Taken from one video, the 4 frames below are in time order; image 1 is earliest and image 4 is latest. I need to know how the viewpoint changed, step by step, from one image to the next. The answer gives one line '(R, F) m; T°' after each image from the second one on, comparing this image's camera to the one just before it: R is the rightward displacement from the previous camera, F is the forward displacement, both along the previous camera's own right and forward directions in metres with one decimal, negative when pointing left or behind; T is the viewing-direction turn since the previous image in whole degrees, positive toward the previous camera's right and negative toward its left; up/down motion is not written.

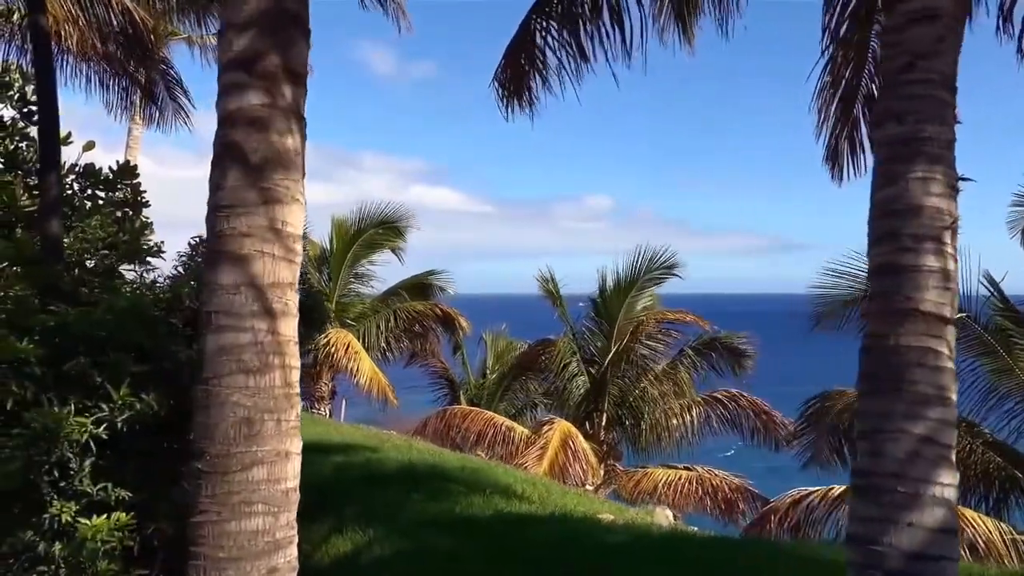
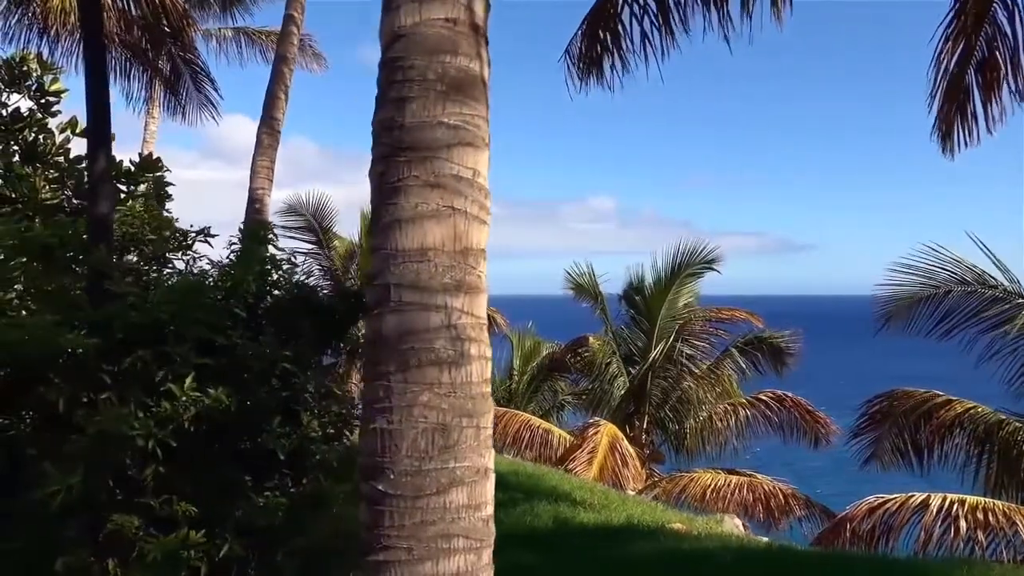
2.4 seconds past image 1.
(-0.5, +0.6) m; 0°
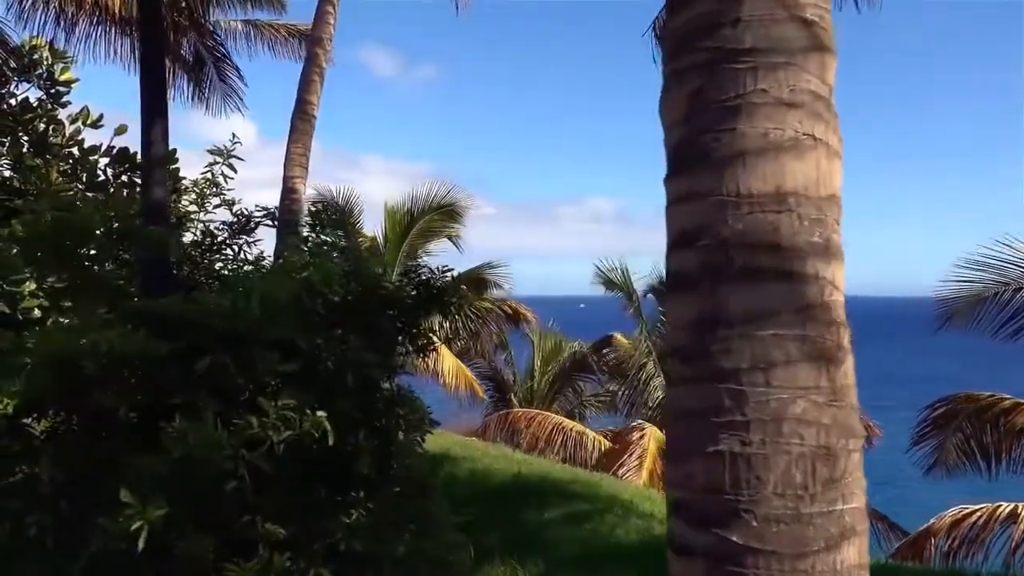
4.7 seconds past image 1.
(-0.6, +0.6) m; 0°
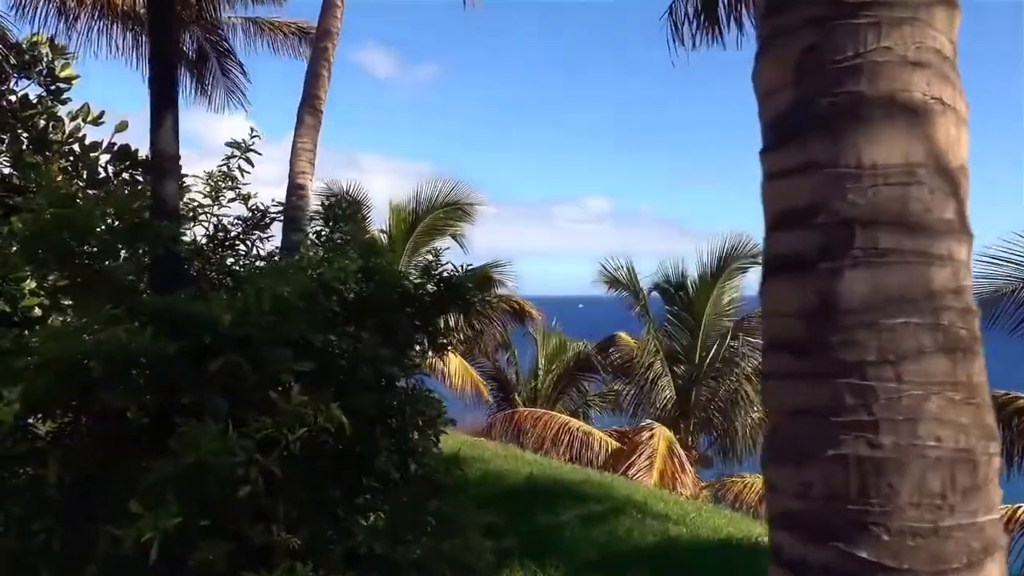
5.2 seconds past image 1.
(-0.1, +0.1) m; 0°
